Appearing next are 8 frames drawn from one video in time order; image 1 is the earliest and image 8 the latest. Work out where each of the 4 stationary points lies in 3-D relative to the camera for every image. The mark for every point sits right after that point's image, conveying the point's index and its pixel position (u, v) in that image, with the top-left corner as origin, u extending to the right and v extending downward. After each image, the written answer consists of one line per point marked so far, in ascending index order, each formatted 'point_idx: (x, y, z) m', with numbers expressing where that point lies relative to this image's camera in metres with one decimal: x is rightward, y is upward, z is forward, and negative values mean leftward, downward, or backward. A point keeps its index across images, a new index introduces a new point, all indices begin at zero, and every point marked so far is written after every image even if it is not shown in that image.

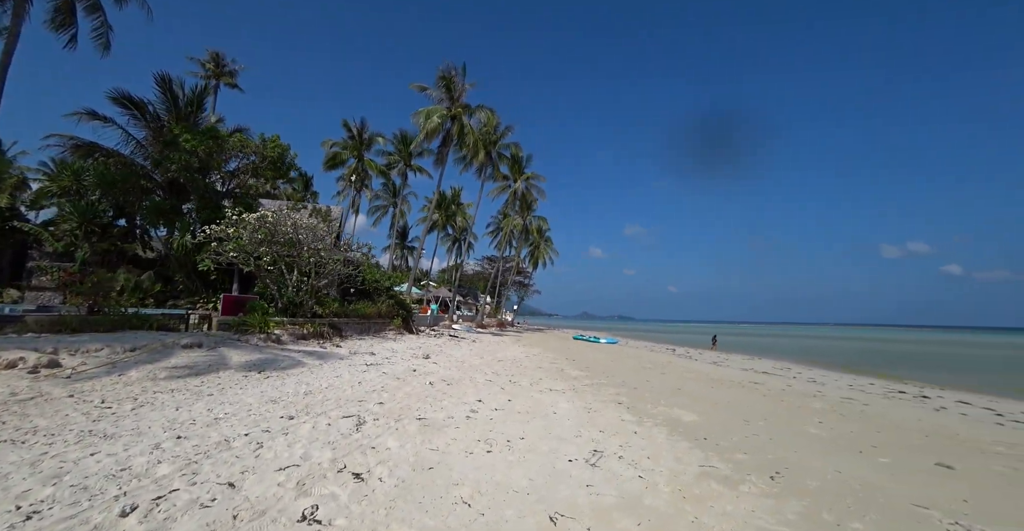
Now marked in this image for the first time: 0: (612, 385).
0: (+2.5, -3.1, +11.5) m
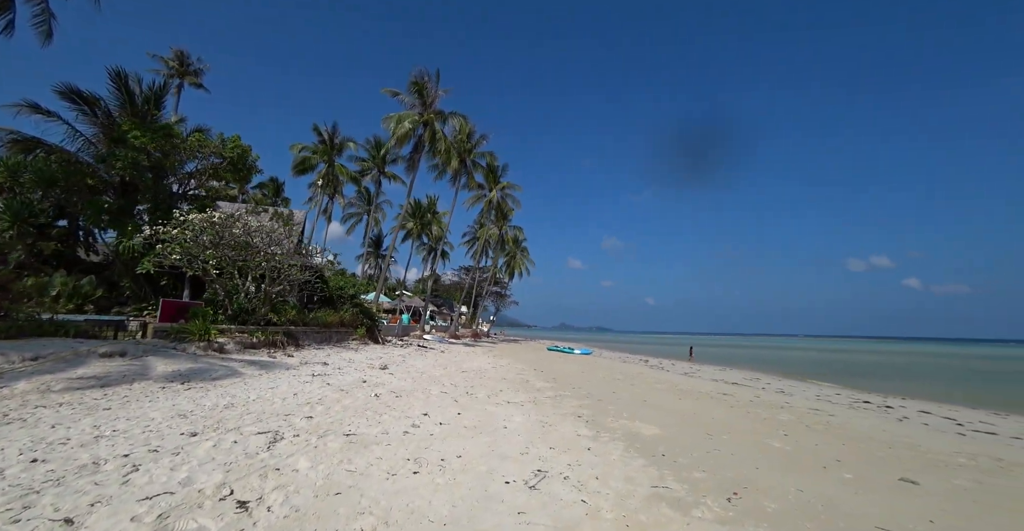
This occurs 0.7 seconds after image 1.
0: (+1.5, -3.3, +11.0) m
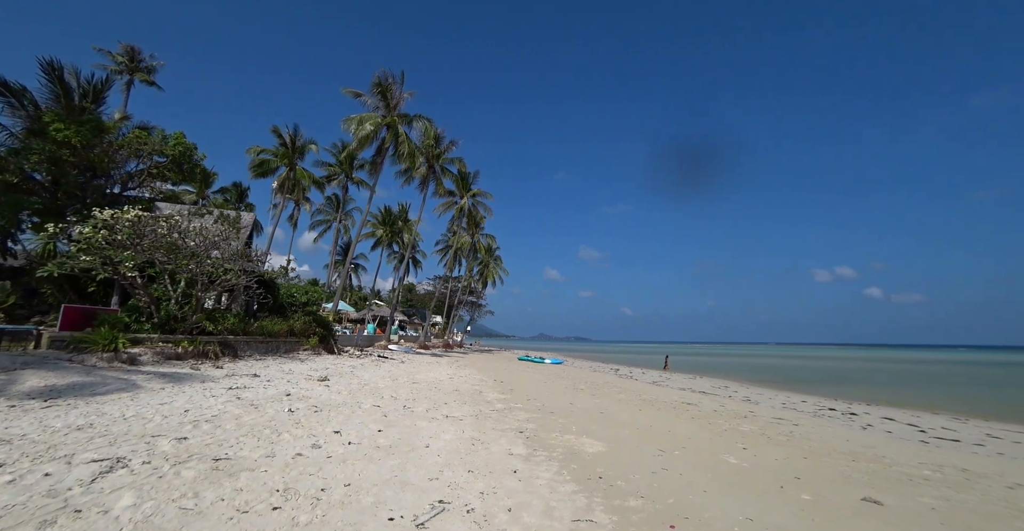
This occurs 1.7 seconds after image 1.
0: (+0.3, -3.3, +10.2) m
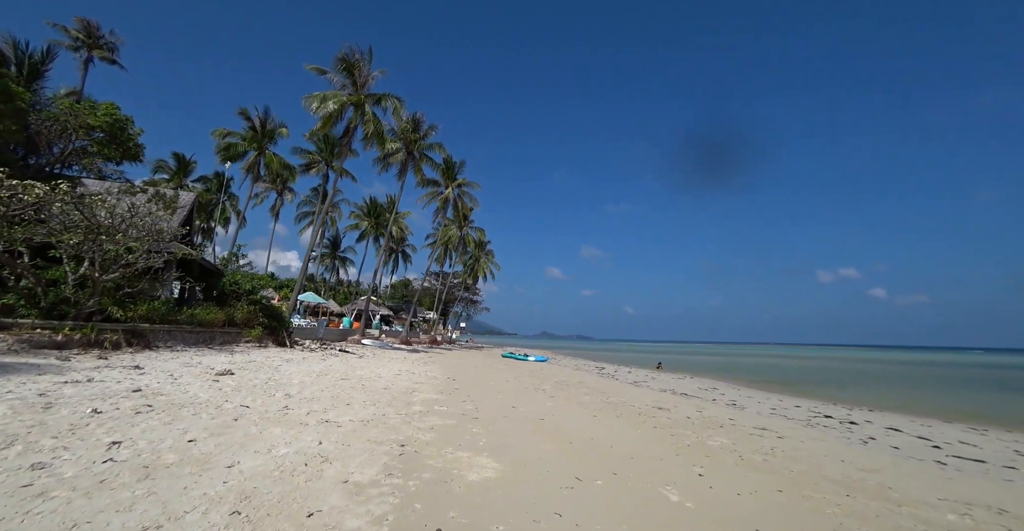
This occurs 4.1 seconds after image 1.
0: (-1.3, -2.7, +8.3) m
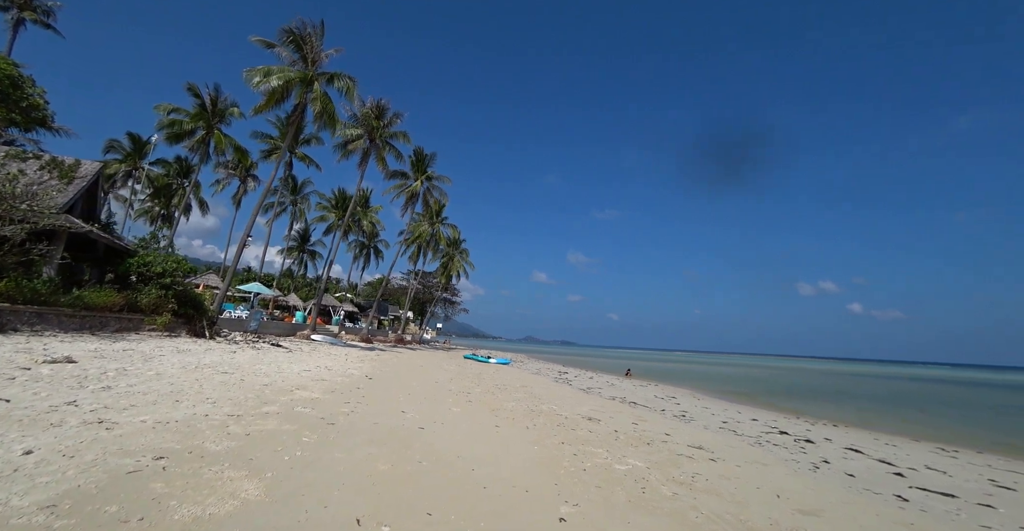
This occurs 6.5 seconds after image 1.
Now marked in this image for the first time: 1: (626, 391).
0: (-3.2, -2.3, +6.6) m
1: (+4.7, -5.2, +18.3) m
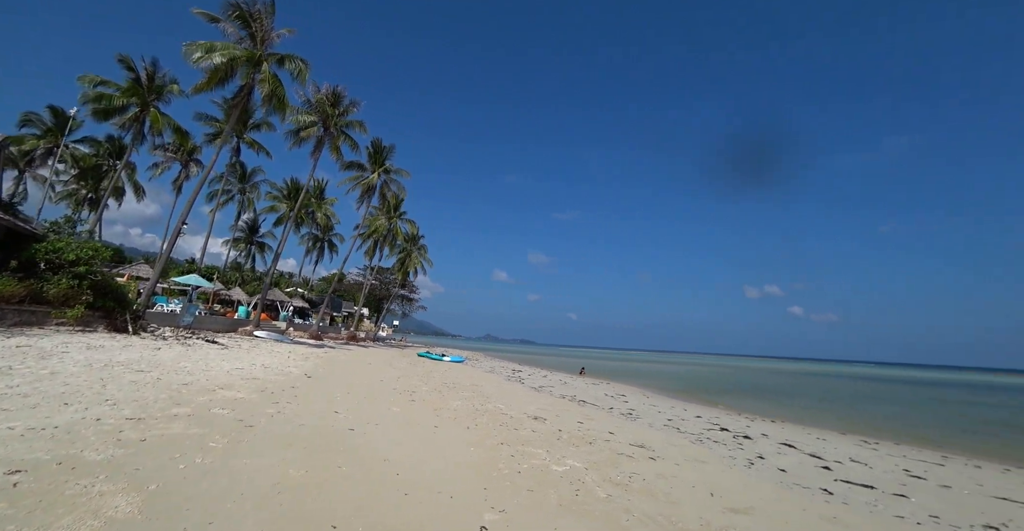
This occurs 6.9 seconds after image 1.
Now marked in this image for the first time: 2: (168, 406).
0: (-4.1, -2.1, +6.0) m
1: (+2.7, -5.1, +18.4) m
2: (-5.0, -2.1, +6.5) m
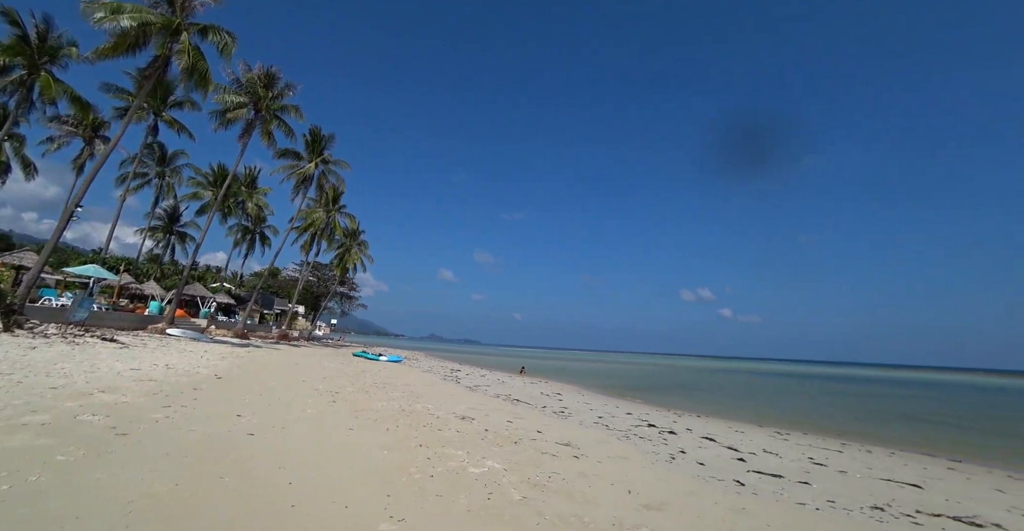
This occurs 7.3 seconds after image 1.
0: (-5.1, -1.9, +5.1) m
1: (+0.1, -5.1, +18.3) m
2: (-6.1, -1.8, +5.6) m
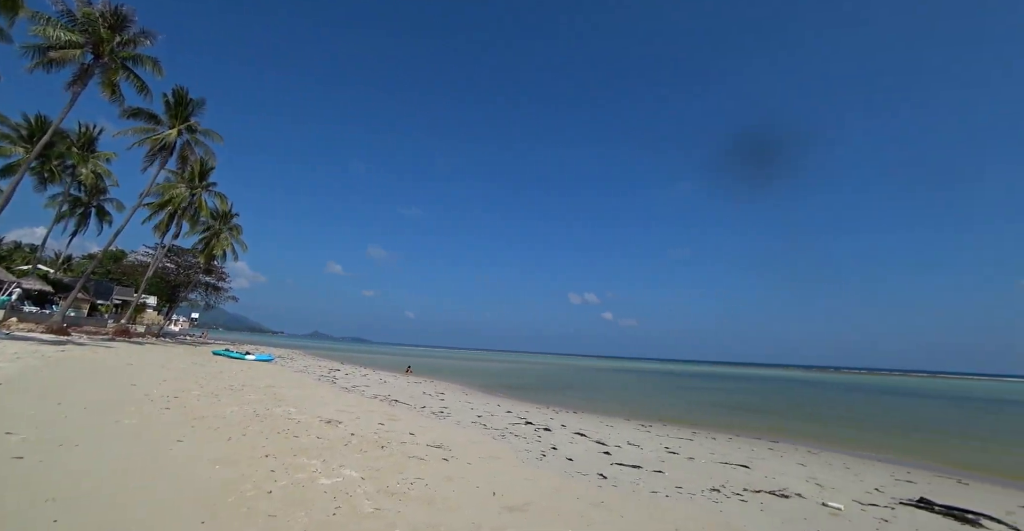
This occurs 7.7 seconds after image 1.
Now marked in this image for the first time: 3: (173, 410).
0: (-6.5, -1.5, +3.5) m
1: (-4.6, -4.8, +17.5) m
2: (-7.5, -1.4, +3.7) m
3: (-6.1, -2.6, +8.1) m
